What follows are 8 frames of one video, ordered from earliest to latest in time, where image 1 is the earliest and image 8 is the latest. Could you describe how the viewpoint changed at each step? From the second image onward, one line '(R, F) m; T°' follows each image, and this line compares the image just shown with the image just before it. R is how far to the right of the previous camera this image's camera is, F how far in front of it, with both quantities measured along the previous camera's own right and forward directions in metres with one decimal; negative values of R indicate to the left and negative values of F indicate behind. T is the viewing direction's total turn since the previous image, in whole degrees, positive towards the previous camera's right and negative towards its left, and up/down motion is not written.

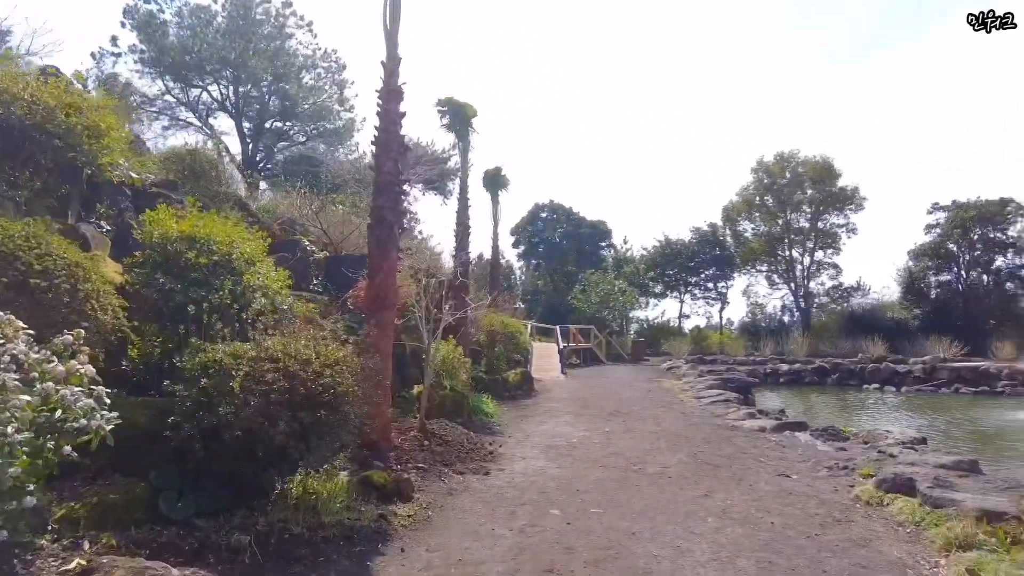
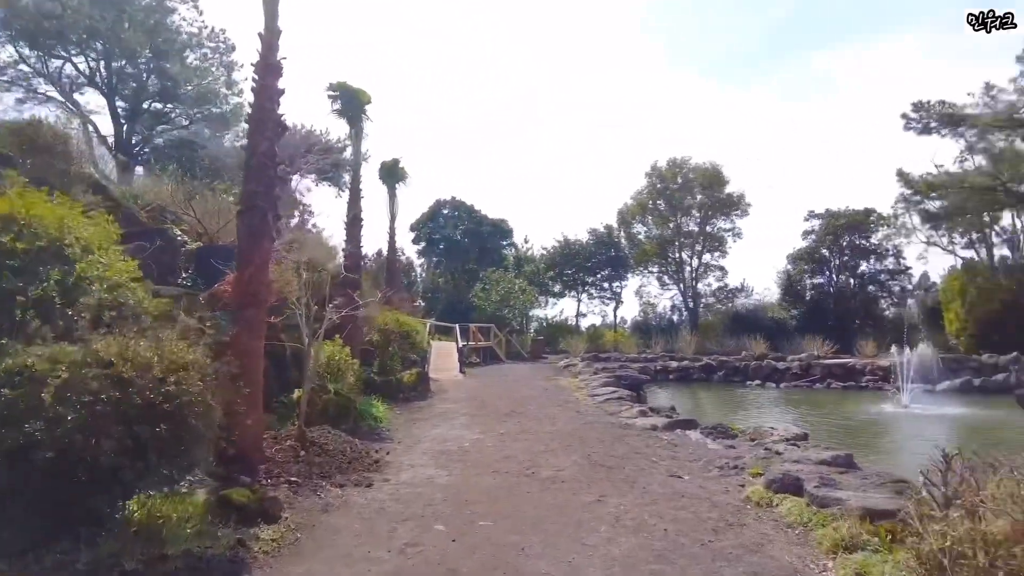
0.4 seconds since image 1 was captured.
(+0.1, +0.4) m; +9°
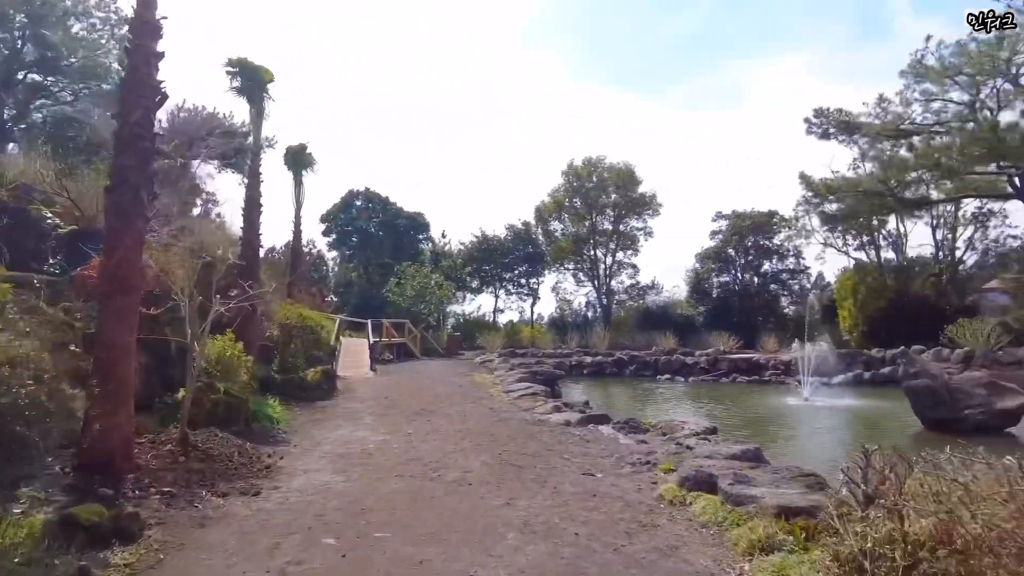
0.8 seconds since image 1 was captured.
(+0.1, +0.4) m; +7°
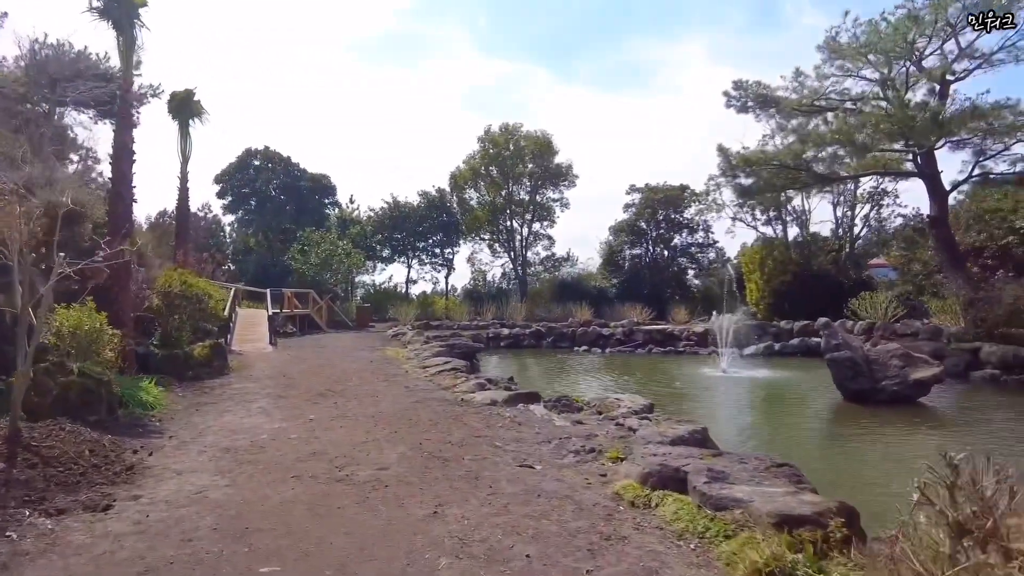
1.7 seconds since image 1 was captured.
(-0.1, +1.1) m; +8°
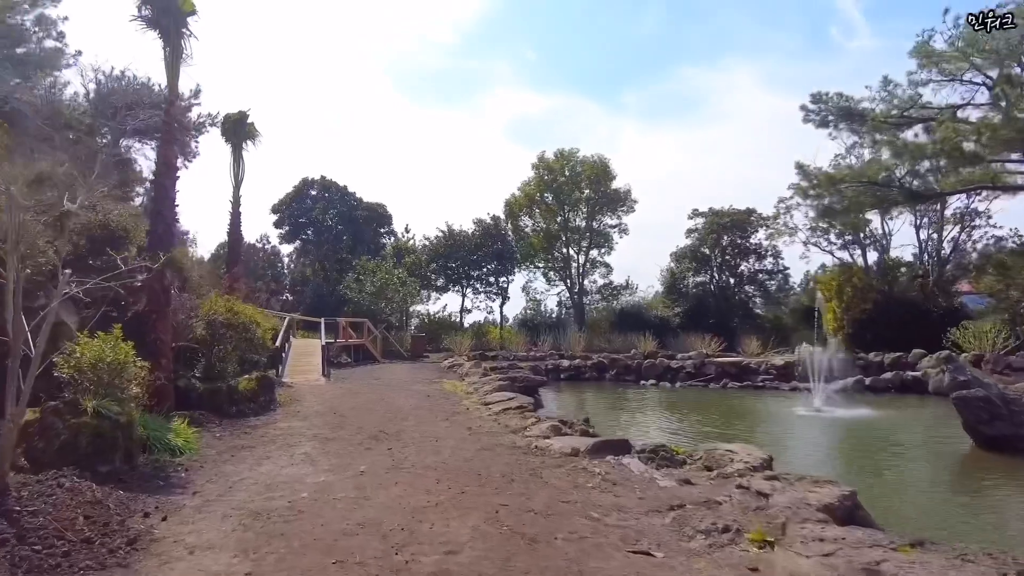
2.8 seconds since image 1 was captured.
(-0.4, +1.4) m; -4°
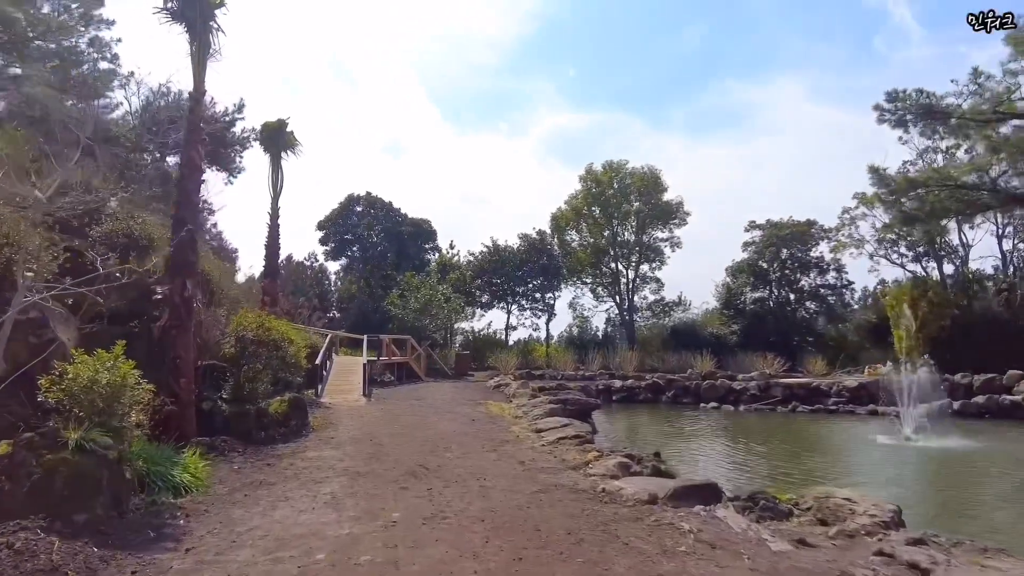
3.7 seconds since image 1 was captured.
(-0.2, +1.3) m; -4°
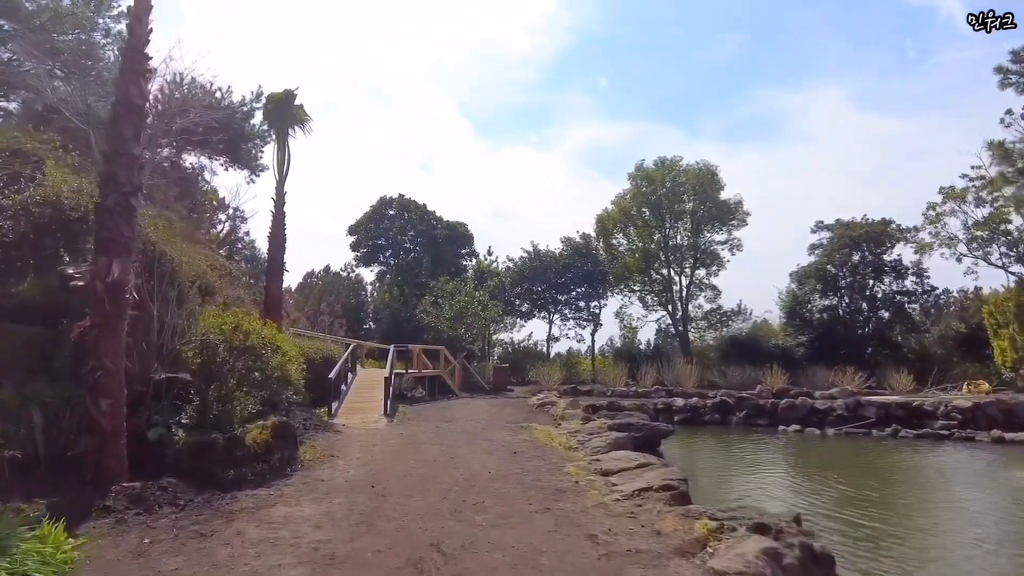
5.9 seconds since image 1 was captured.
(-0.2, +3.0) m; -3°
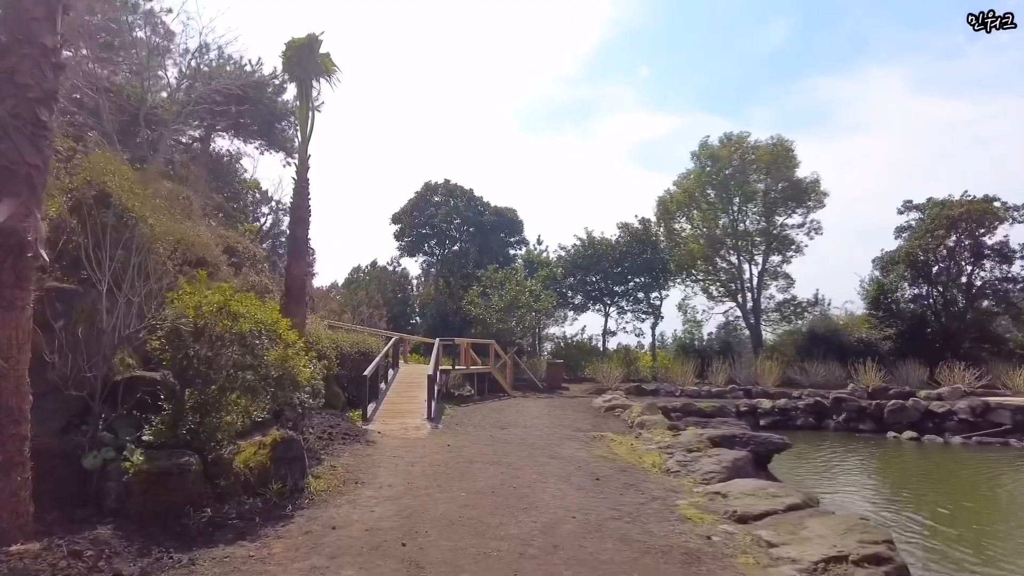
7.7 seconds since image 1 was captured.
(-0.4, +2.6) m; -4°
